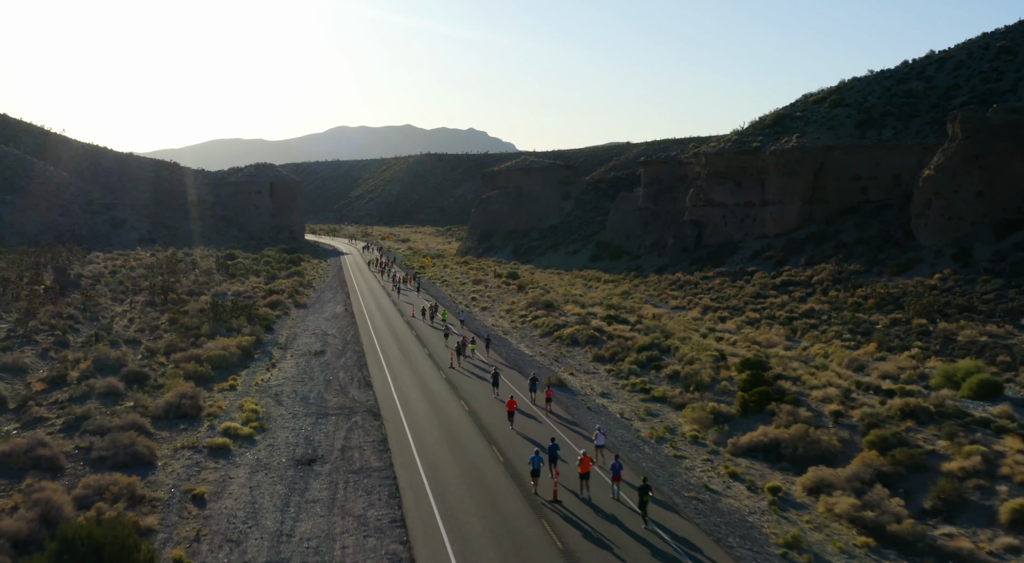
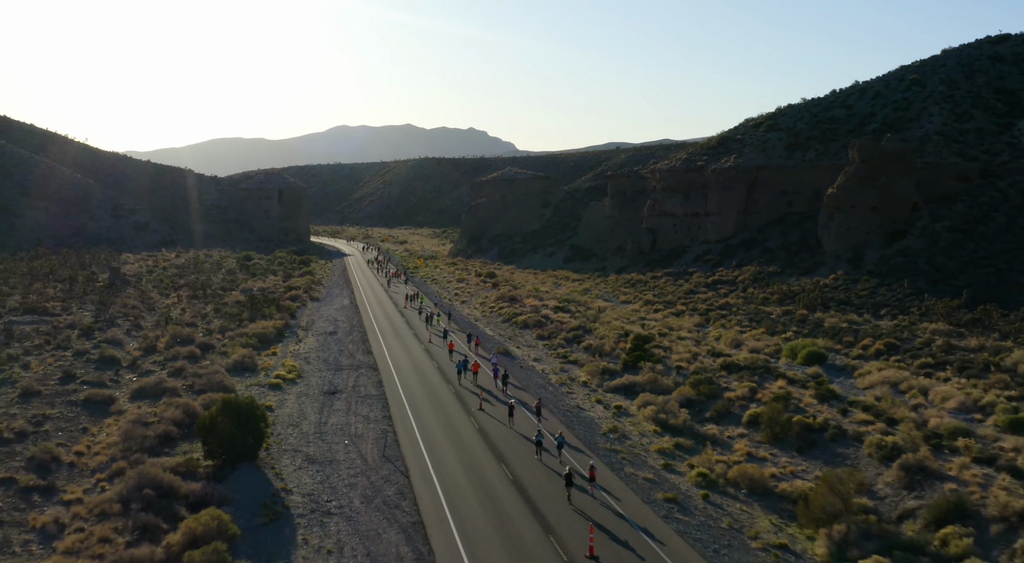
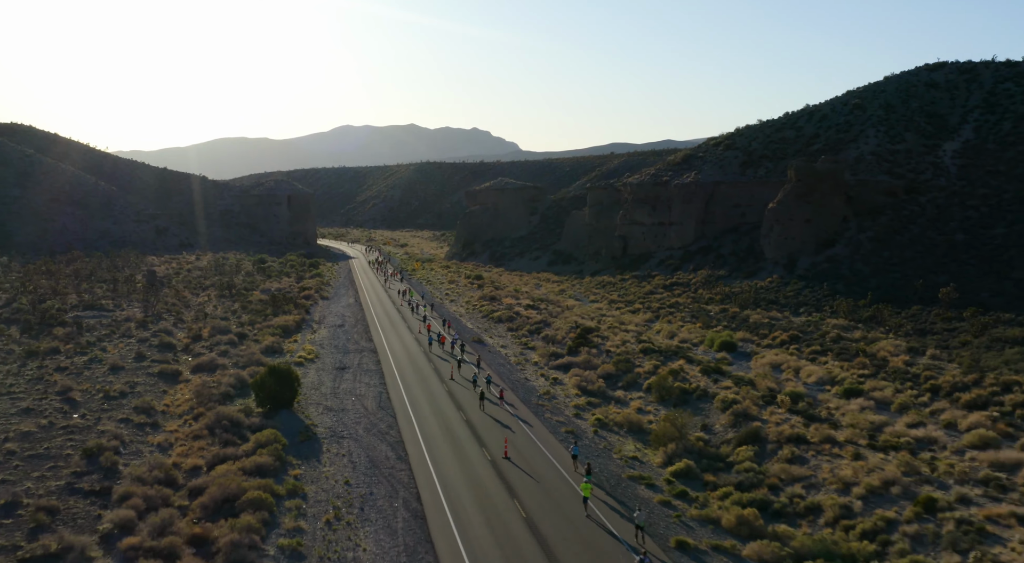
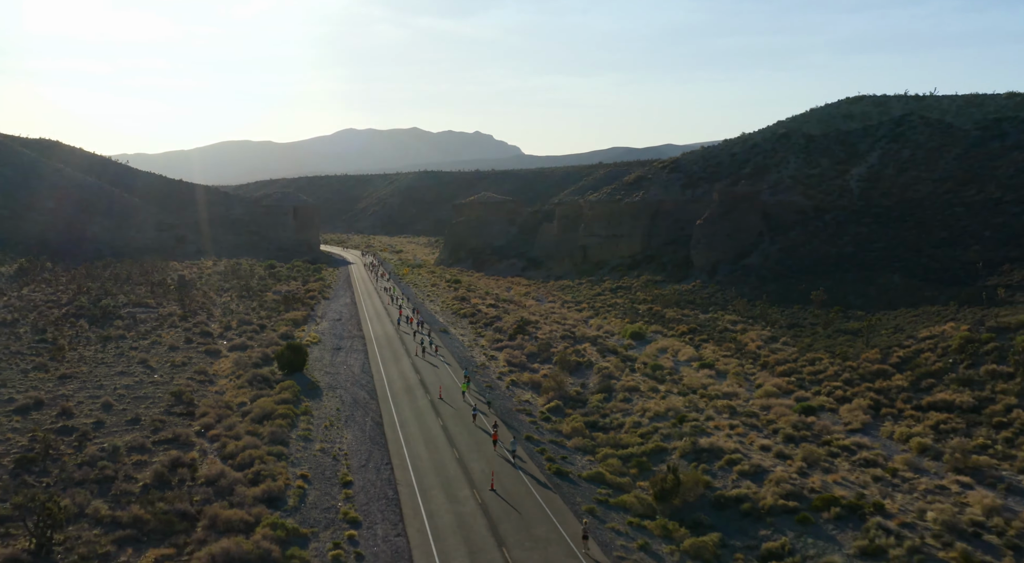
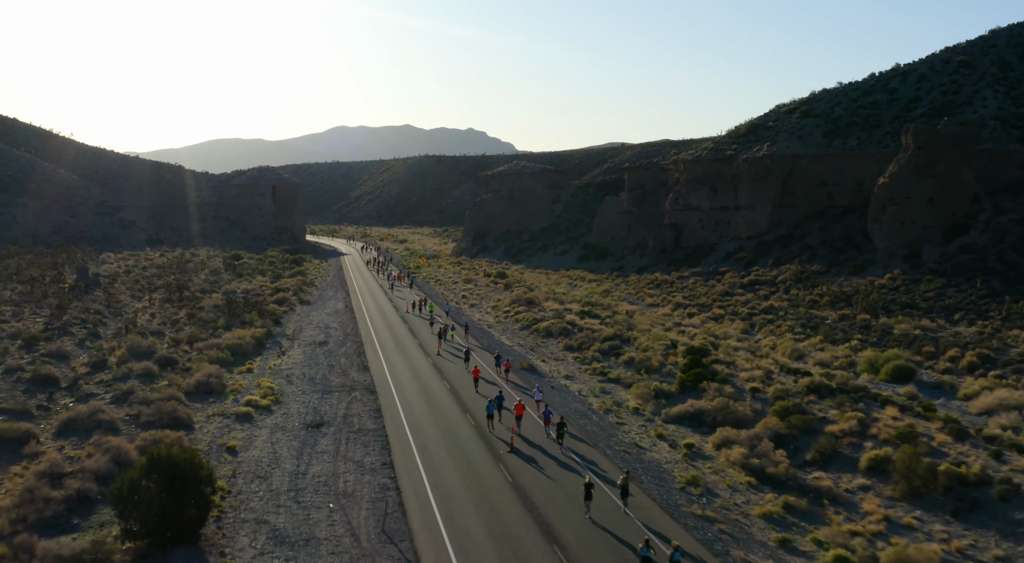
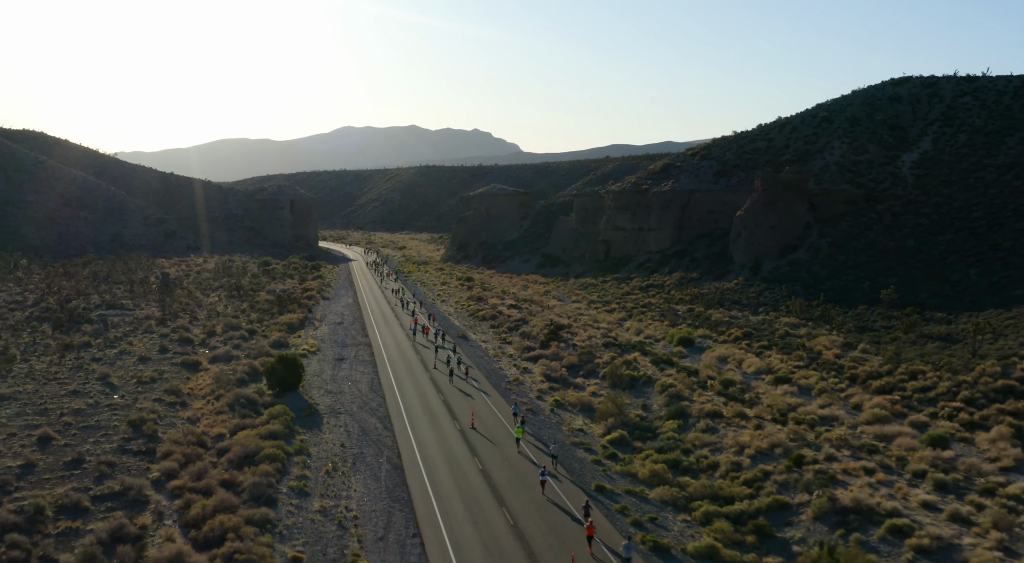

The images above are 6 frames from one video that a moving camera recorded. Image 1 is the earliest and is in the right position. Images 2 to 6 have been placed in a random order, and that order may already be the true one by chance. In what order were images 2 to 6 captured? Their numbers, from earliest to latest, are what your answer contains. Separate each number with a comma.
5, 2, 3, 6, 4
